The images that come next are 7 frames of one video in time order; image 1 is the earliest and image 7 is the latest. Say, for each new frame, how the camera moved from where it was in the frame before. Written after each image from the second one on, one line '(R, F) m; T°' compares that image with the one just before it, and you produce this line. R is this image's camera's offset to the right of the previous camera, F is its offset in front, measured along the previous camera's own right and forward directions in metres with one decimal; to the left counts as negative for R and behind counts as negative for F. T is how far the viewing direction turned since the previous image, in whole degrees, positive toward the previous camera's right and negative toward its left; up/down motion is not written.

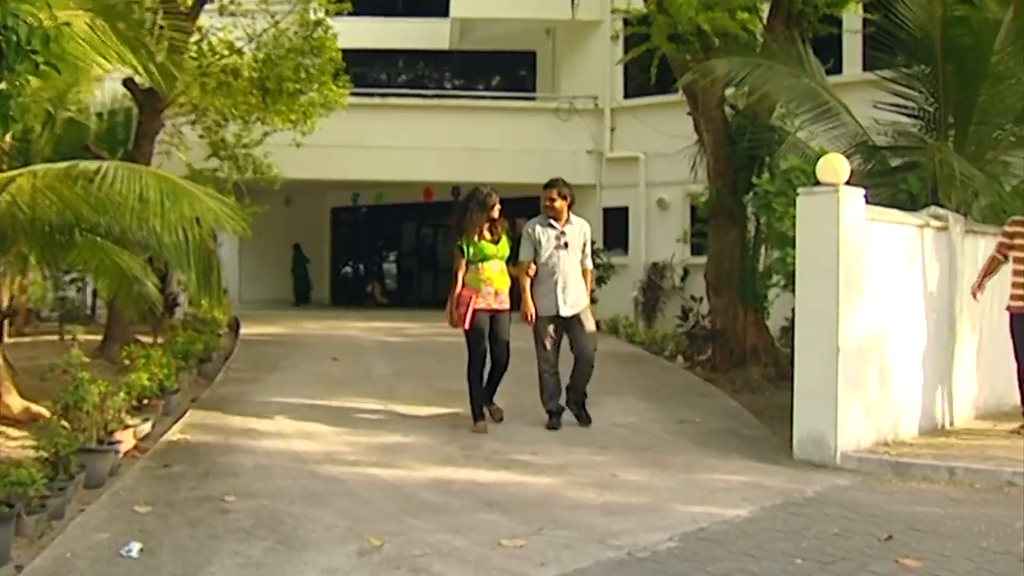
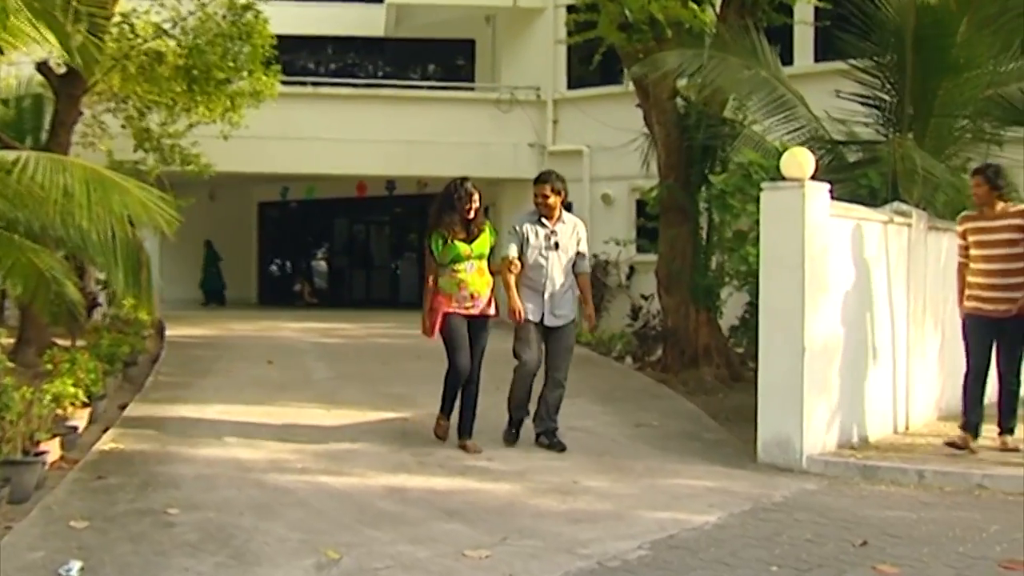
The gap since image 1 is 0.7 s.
(-0.5, +0.5) m; +5°
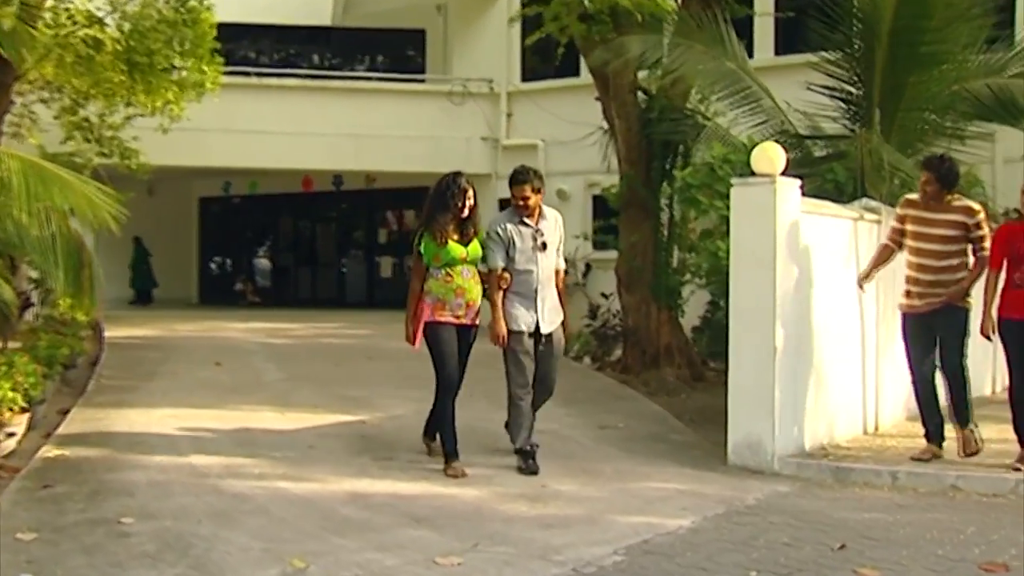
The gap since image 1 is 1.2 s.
(-0.4, +0.3) m; +4°
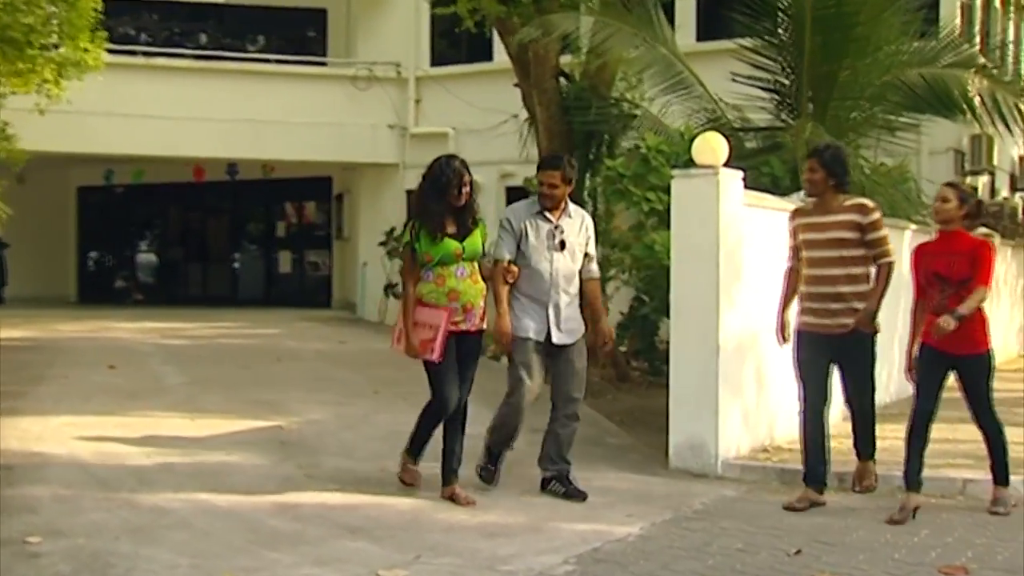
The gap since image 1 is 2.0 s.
(-0.7, +0.6) m; +7°
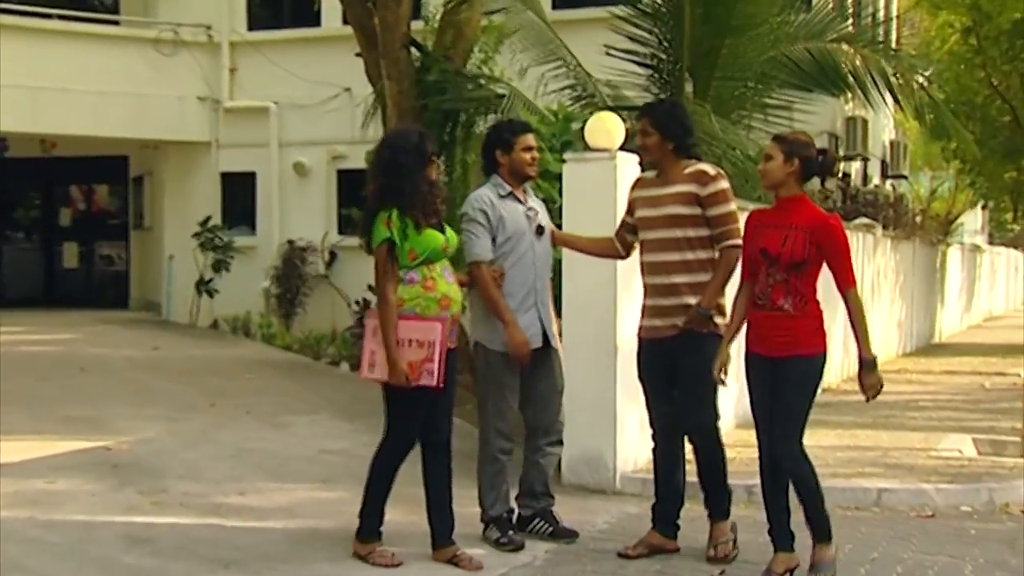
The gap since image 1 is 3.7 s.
(-1.0, +1.3) m; +12°
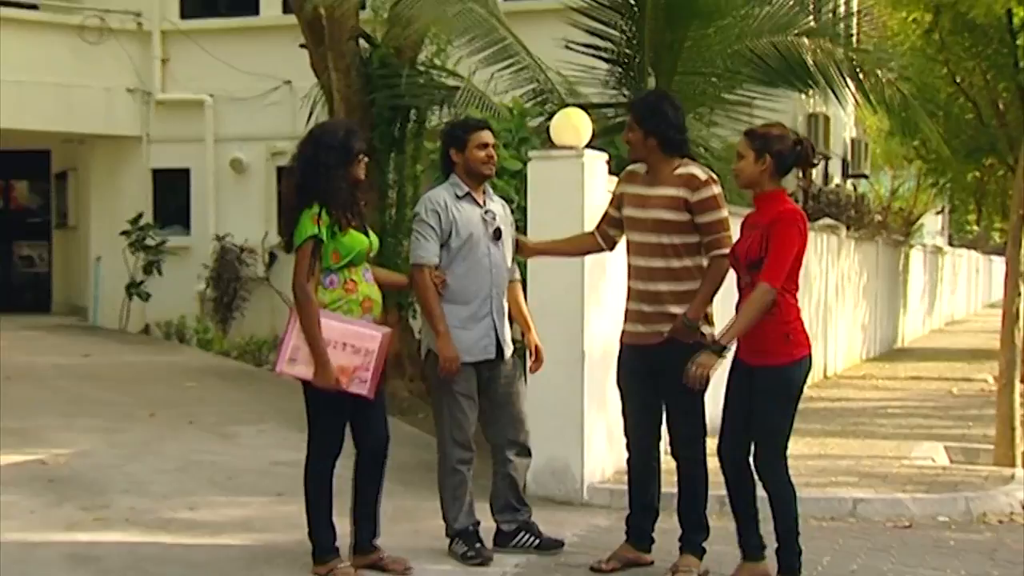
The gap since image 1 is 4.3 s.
(-0.3, +0.4) m; +3°
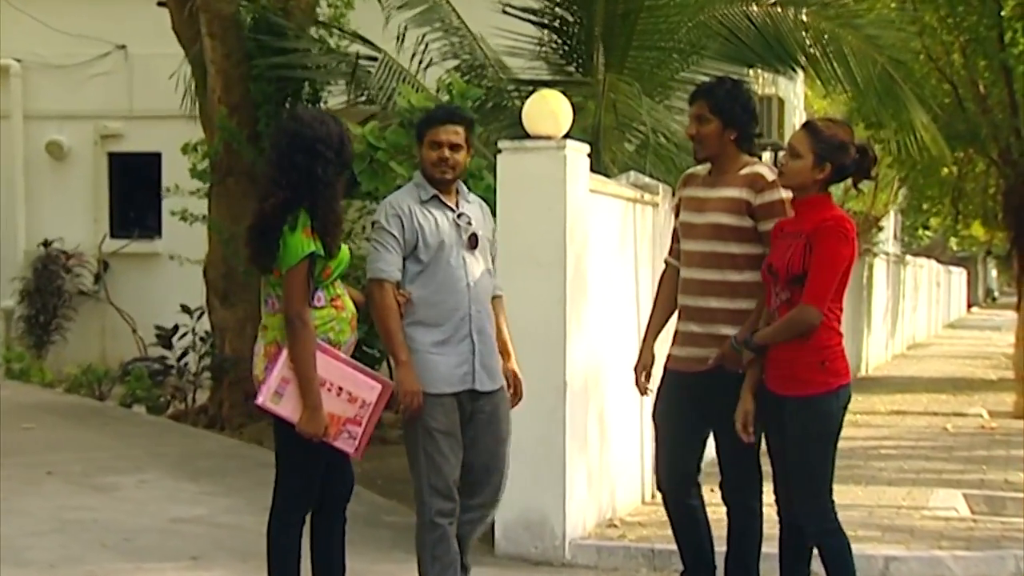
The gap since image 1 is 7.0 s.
(-1.1, +1.9) m; +12°
